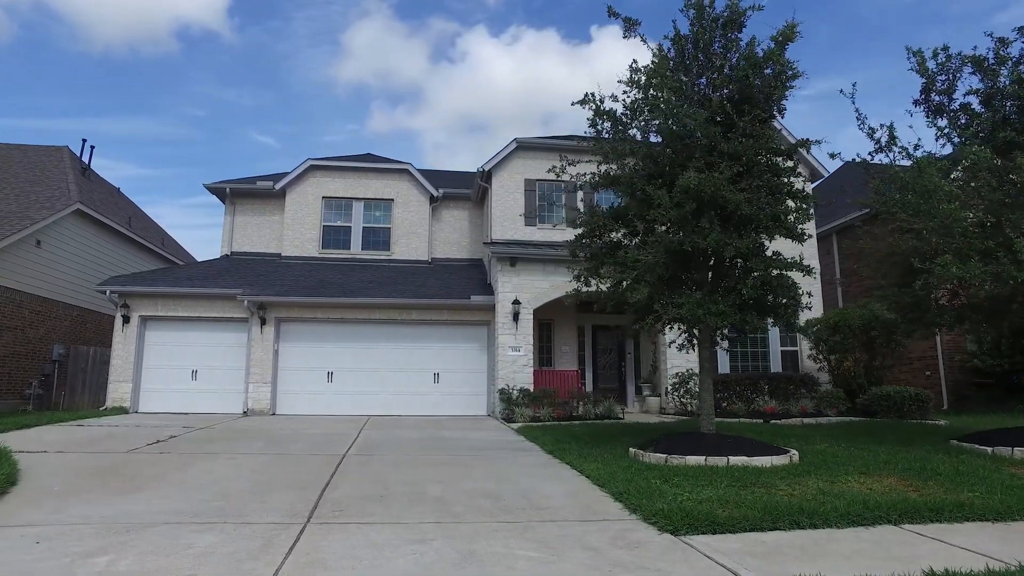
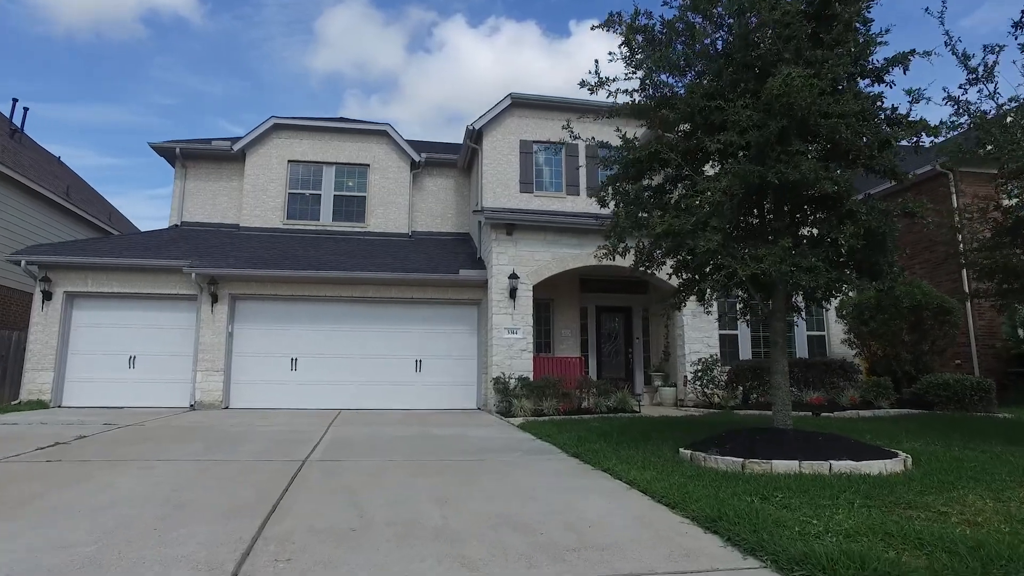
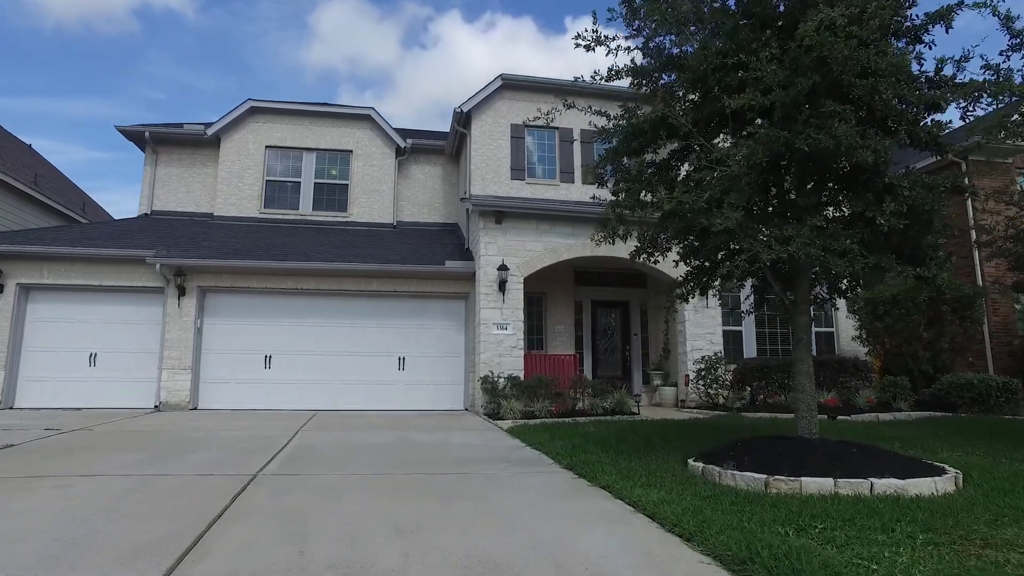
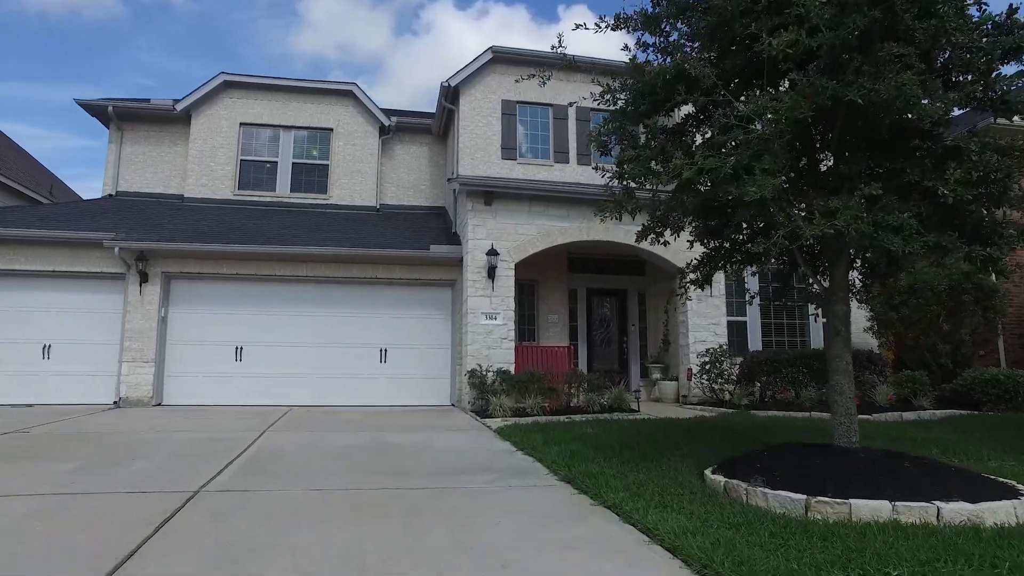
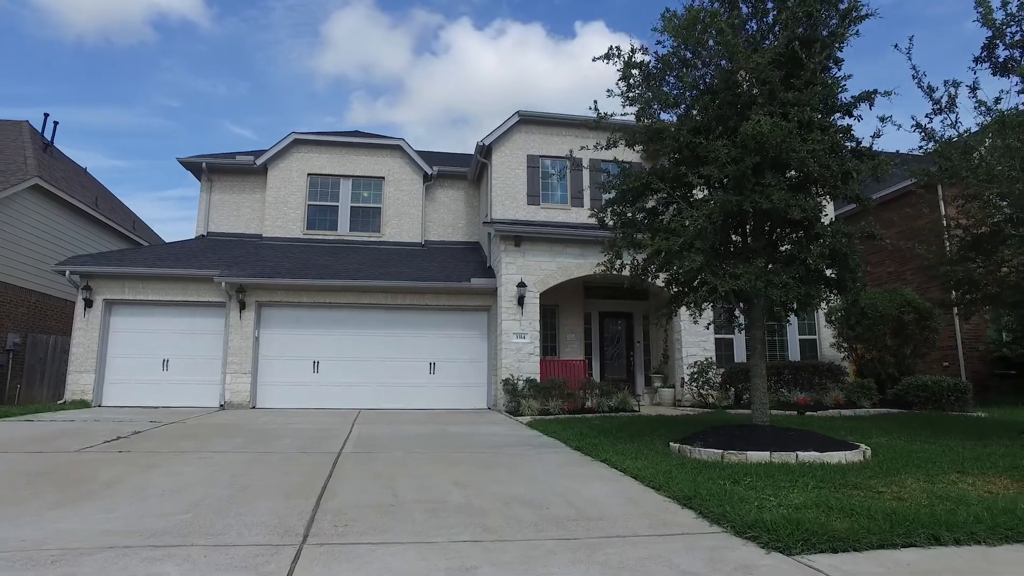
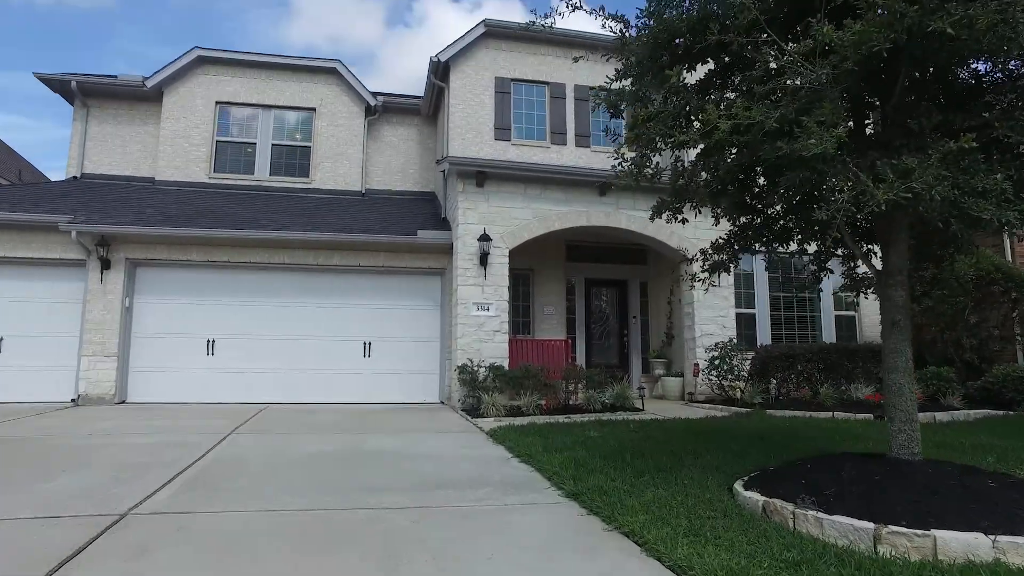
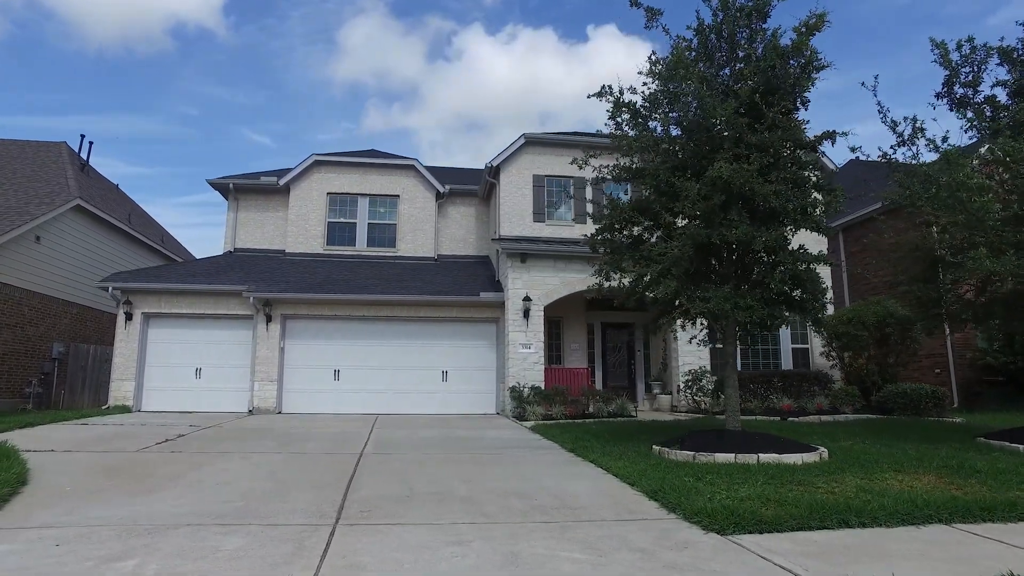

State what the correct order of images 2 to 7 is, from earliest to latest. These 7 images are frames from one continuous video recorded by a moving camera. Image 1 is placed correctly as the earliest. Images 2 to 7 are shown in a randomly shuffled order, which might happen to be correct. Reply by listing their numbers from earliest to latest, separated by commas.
7, 5, 2, 3, 4, 6
